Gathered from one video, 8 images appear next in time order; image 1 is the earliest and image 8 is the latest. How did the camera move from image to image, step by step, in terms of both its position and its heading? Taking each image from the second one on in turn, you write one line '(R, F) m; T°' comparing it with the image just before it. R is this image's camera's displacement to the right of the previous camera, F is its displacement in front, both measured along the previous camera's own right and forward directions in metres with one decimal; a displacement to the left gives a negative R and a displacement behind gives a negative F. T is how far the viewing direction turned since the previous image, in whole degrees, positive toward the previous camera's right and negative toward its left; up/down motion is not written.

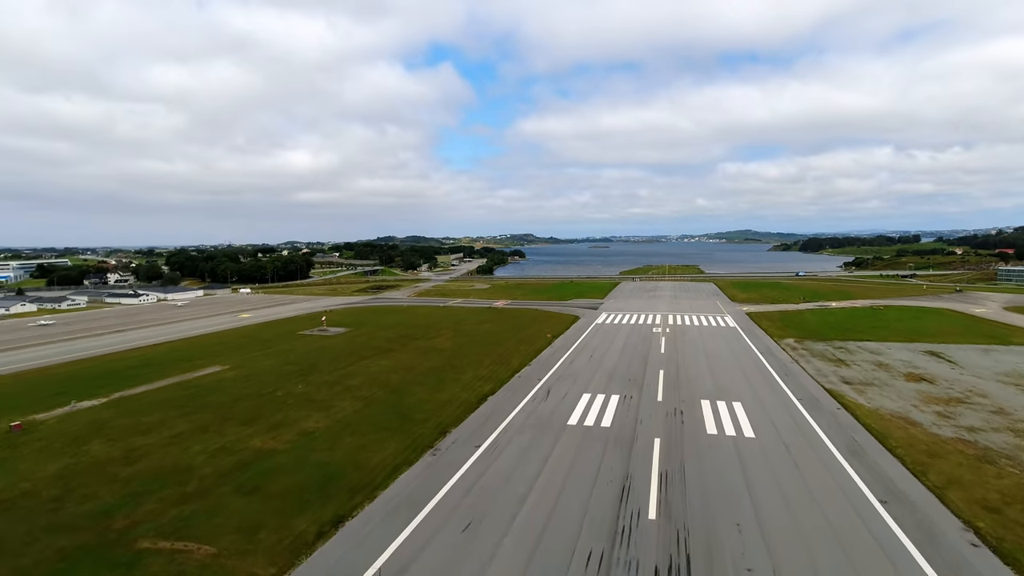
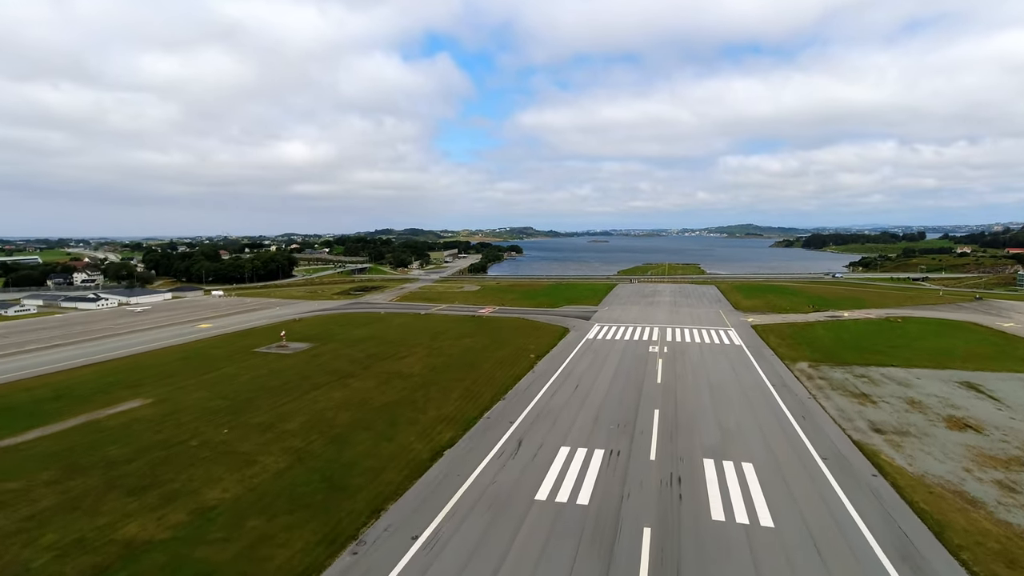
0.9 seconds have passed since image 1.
(+1.0, +3.3) m; 0°
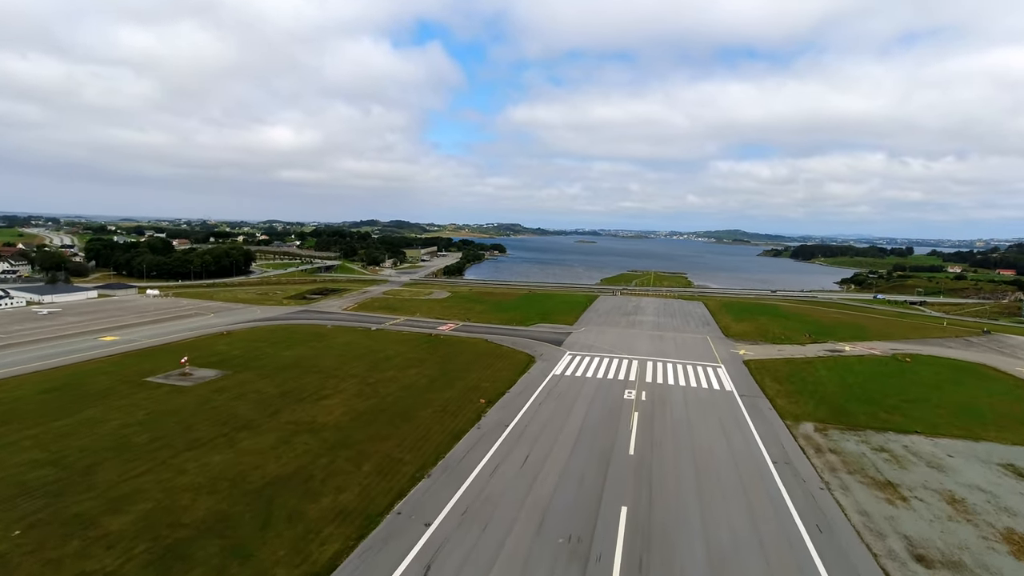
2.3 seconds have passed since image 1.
(+1.5, +4.7) m; +1°
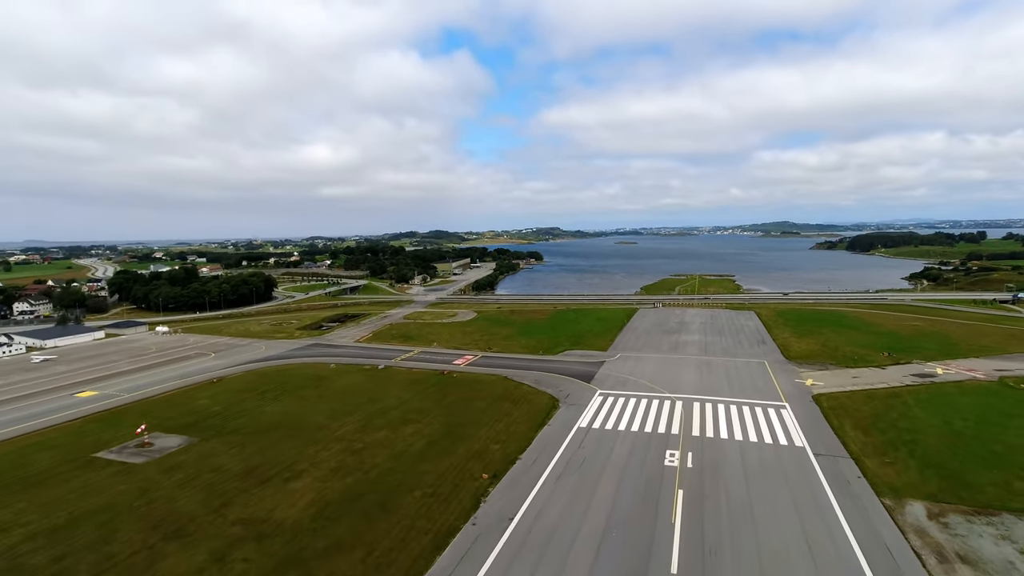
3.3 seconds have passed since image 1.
(+1.3, +4.4) m; -4°
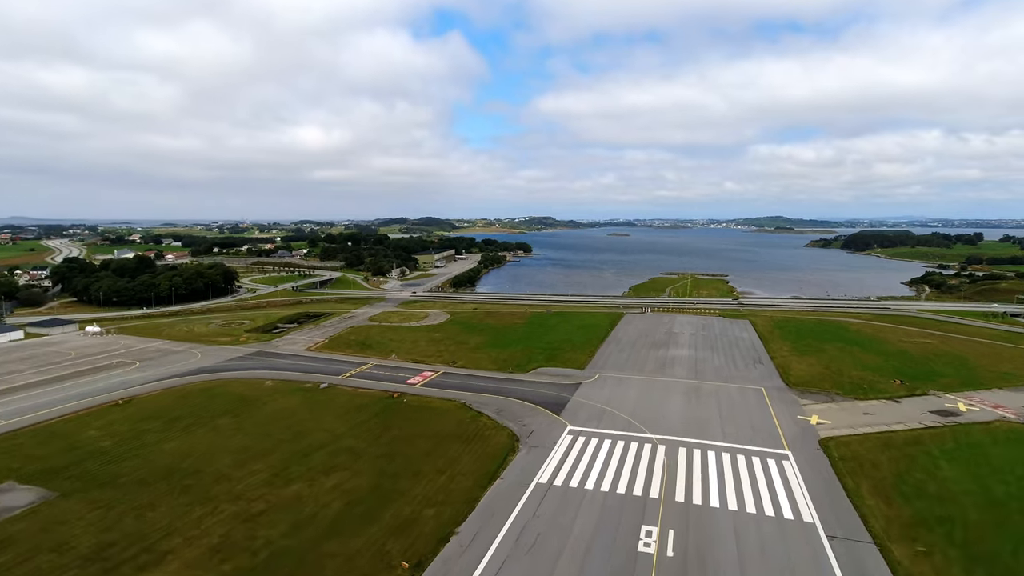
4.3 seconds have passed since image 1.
(+1.5, +4.3) m; +1°
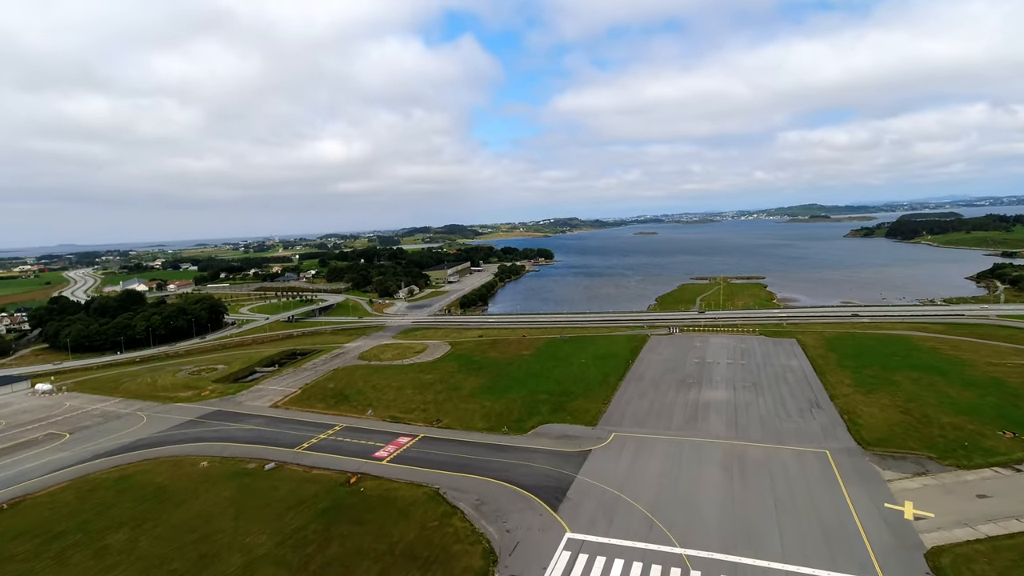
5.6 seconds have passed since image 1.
(+2.0, +6.0) m; -3°
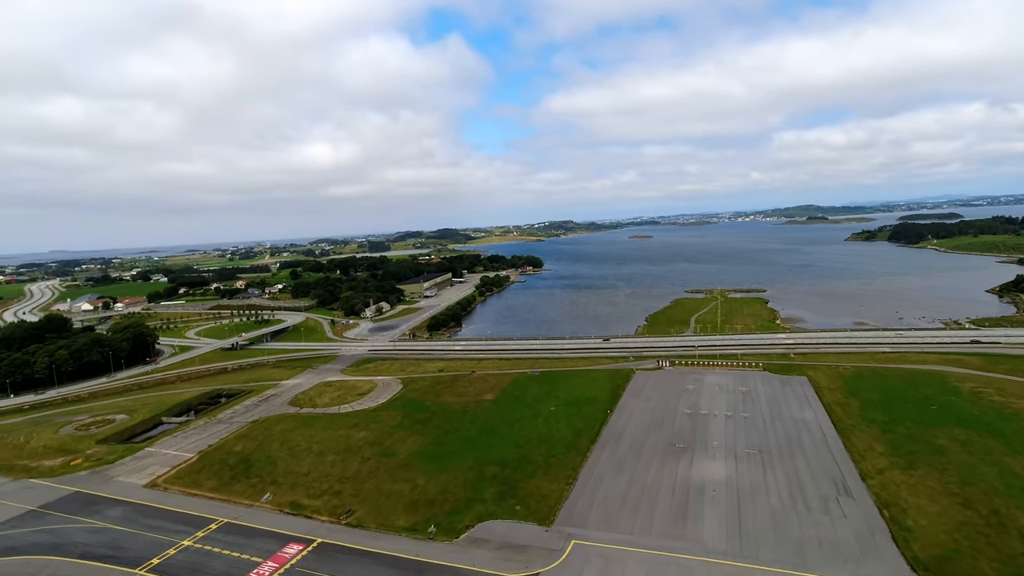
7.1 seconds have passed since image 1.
(+2.6, +6.6) m; 0°
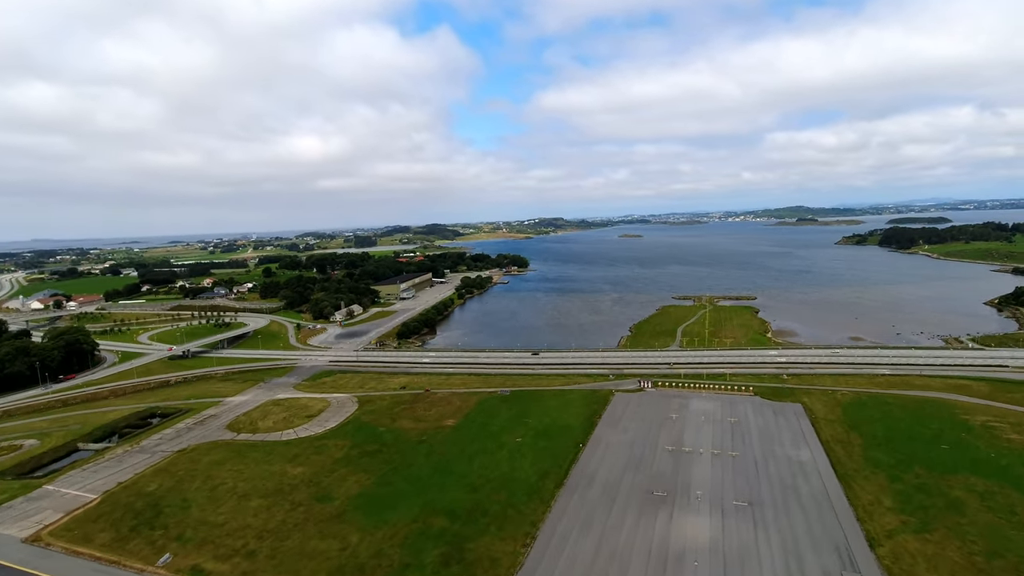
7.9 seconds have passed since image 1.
(+1.4, +3.6) m; +1°
